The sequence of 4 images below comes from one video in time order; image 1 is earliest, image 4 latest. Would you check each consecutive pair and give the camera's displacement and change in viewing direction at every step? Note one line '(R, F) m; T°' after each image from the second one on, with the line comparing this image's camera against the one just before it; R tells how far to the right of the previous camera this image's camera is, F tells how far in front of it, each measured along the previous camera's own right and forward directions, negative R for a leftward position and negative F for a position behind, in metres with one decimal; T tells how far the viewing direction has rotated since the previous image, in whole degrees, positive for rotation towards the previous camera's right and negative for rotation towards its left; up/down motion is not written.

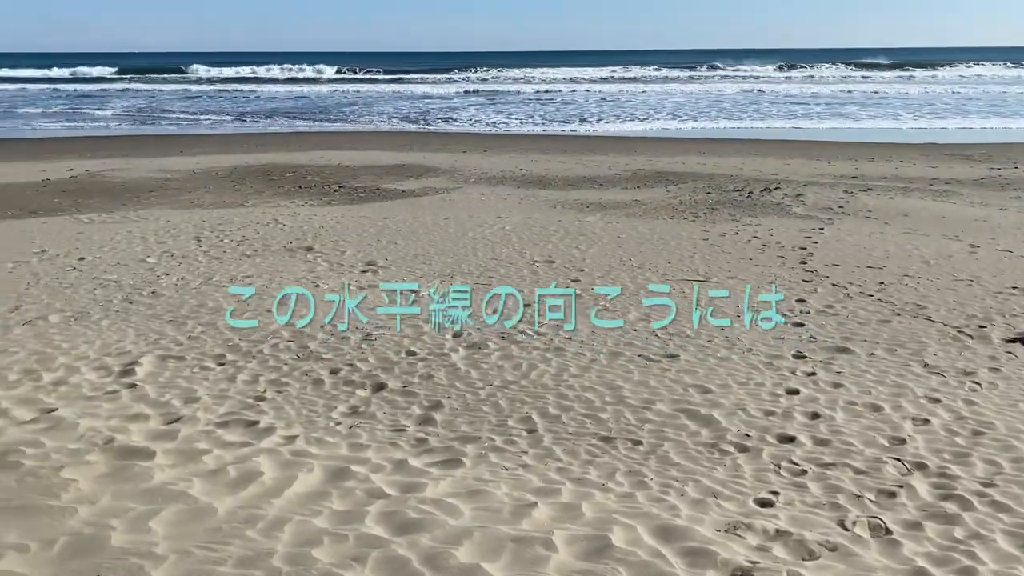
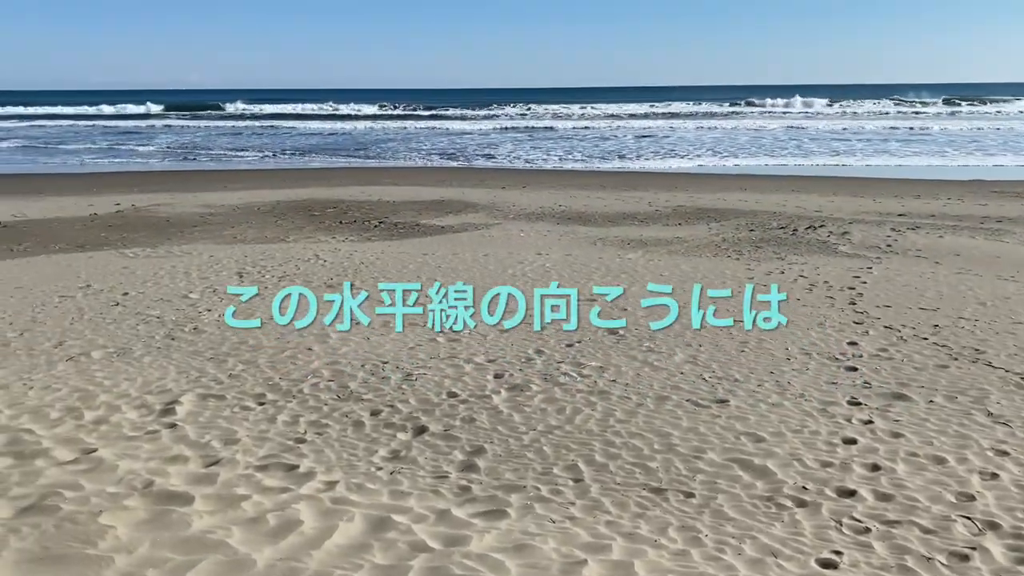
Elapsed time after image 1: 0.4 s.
(-0.1, +0.1) m; -3°
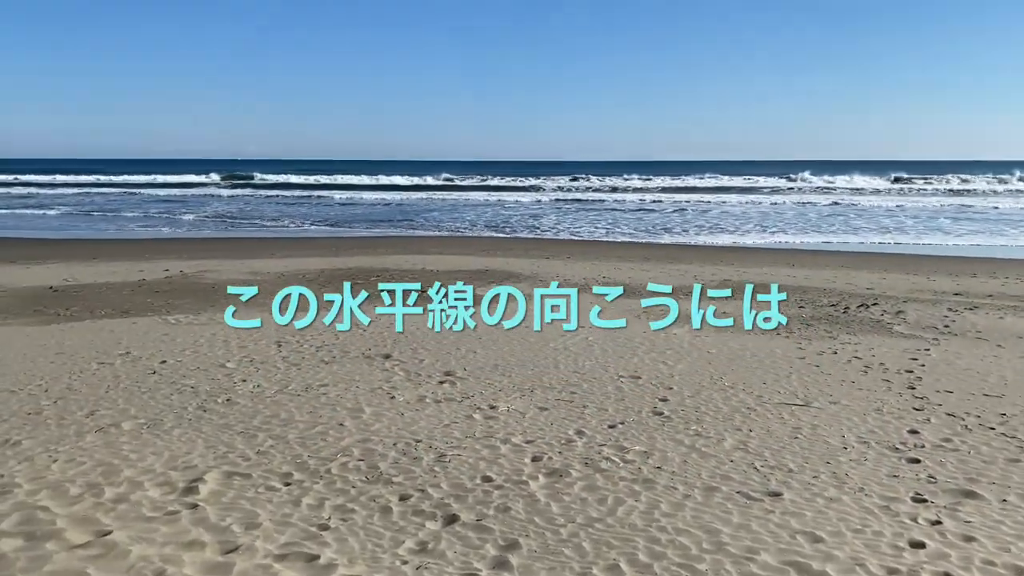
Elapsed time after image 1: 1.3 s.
(0.0, +0.2) m; -3°
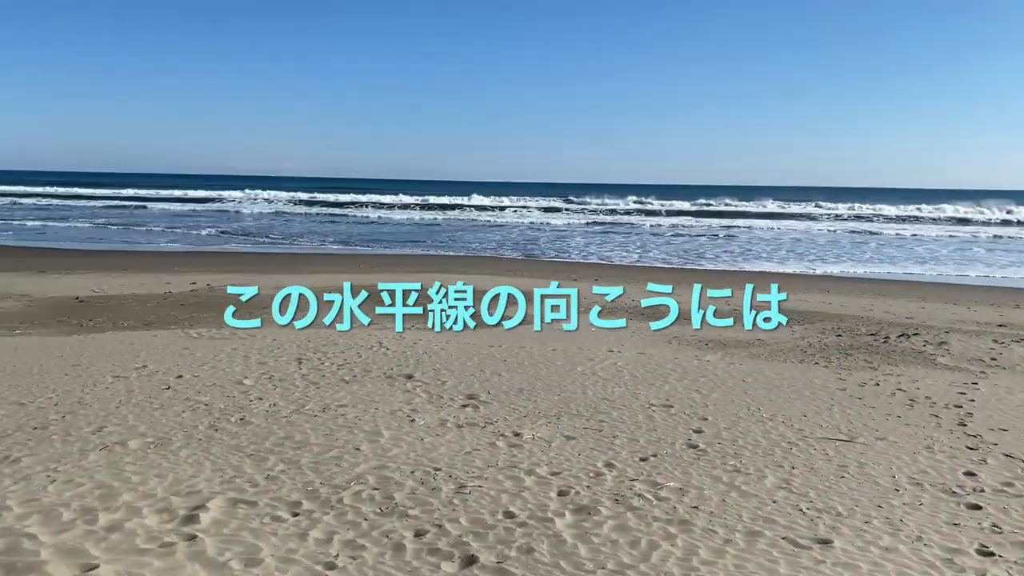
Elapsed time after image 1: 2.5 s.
(0.0, +0.3) m; -2°
